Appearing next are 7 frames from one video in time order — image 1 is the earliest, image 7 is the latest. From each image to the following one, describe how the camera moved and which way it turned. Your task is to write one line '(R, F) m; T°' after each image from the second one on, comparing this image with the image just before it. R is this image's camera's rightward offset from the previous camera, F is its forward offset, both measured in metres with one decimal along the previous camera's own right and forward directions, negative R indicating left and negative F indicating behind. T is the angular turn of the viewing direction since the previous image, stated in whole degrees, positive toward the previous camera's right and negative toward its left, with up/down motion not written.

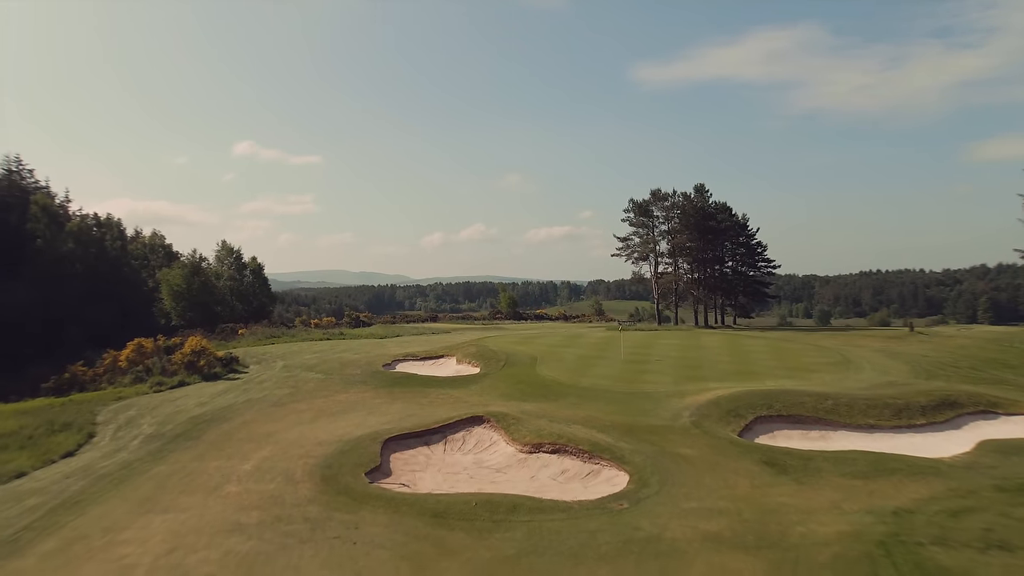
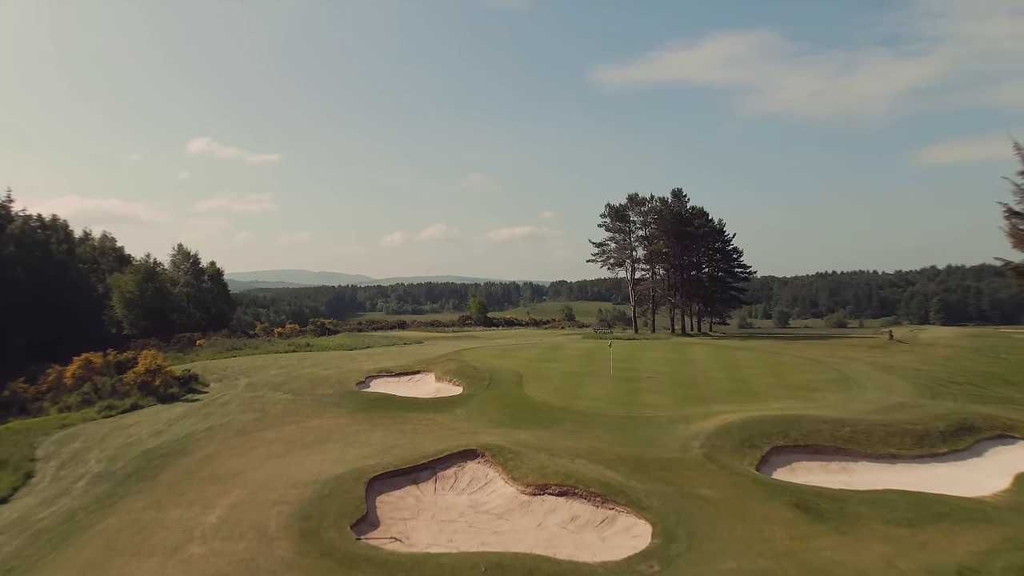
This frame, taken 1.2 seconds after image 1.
(-0.7, +1.5) m; +3°
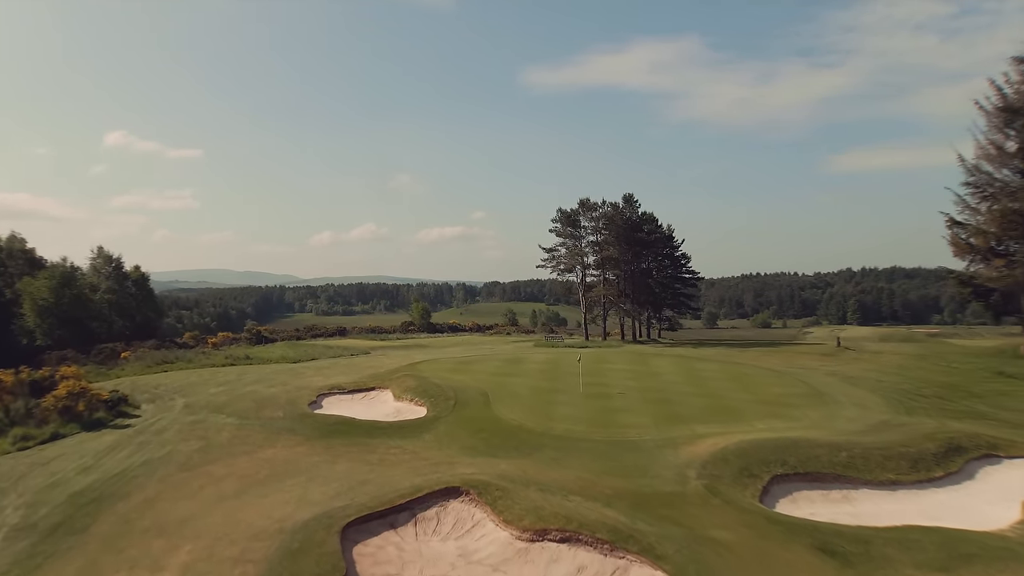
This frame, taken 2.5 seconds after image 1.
(-1.0, +1.3) m; +5°
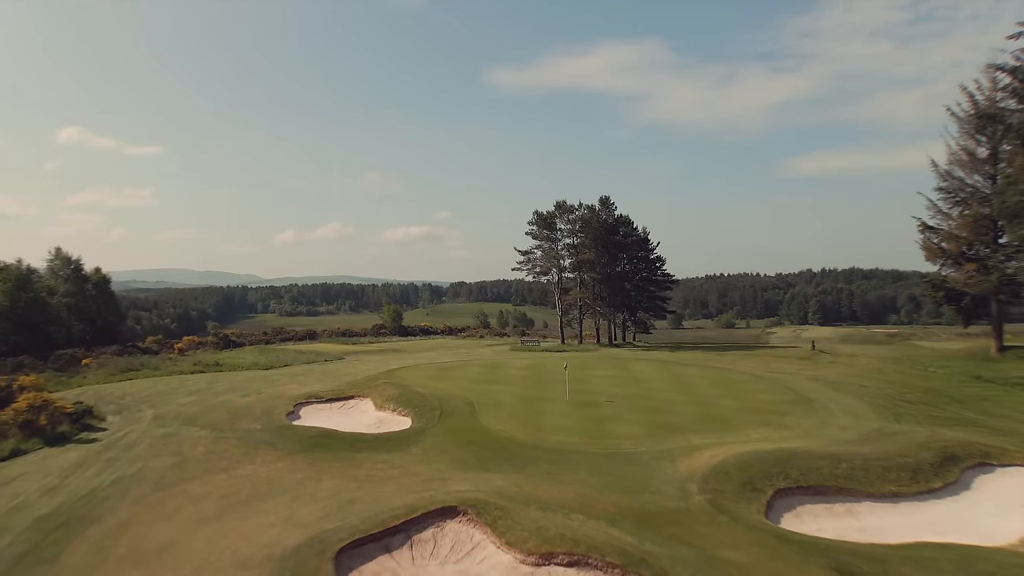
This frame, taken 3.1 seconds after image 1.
(-0.6, +0.6) m; +3°
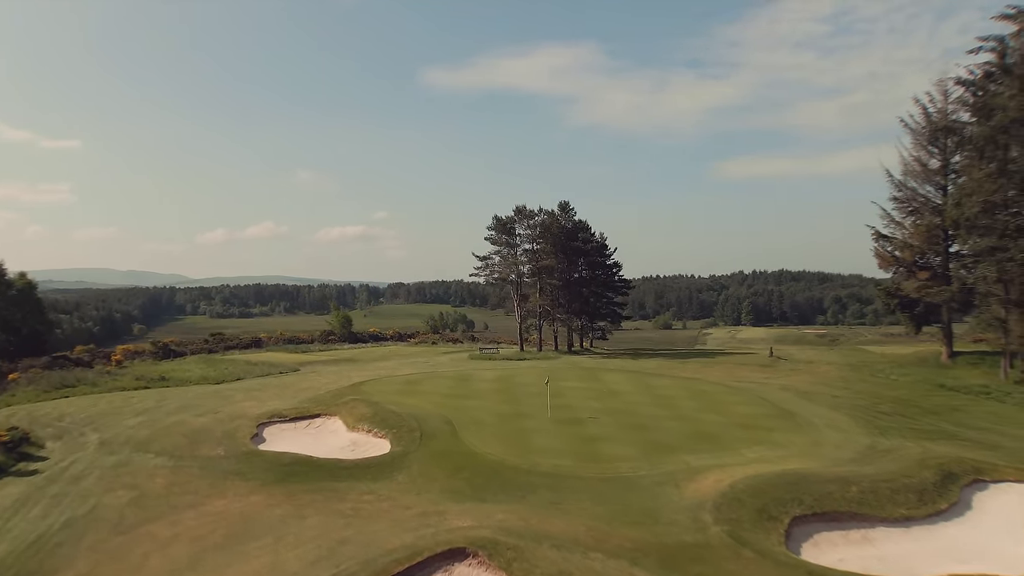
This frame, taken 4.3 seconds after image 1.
(-1.2, +1.0) m; +5°
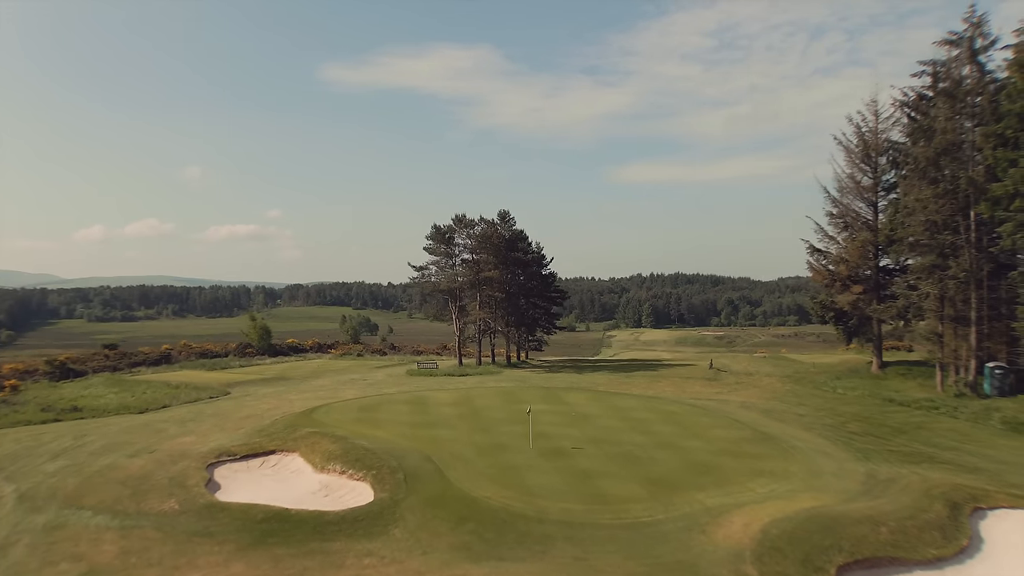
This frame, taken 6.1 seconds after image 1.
(-2.2, +1.5) m; +8°
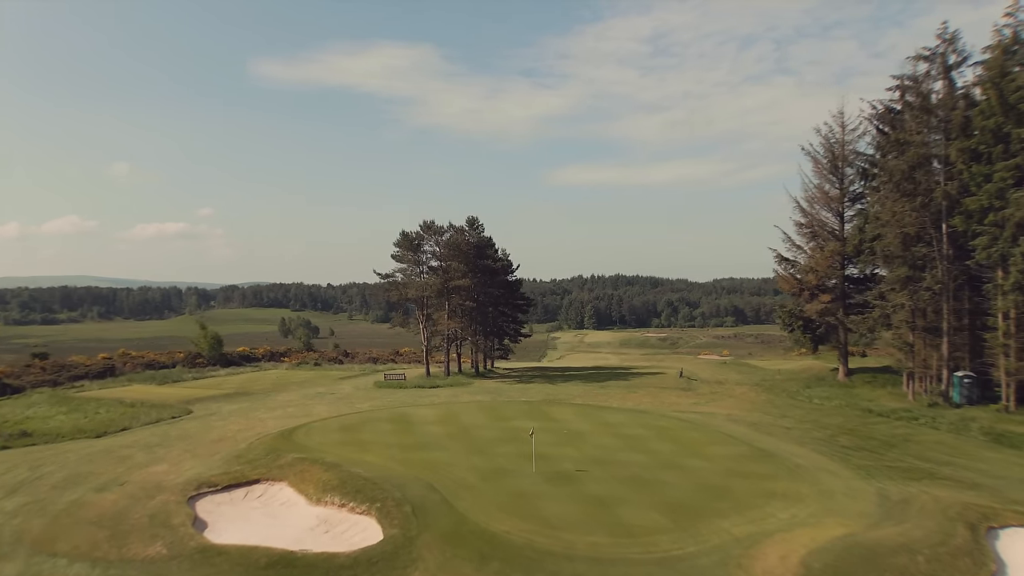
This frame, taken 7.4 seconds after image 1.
(-1.6, +0.9) m; +5°
